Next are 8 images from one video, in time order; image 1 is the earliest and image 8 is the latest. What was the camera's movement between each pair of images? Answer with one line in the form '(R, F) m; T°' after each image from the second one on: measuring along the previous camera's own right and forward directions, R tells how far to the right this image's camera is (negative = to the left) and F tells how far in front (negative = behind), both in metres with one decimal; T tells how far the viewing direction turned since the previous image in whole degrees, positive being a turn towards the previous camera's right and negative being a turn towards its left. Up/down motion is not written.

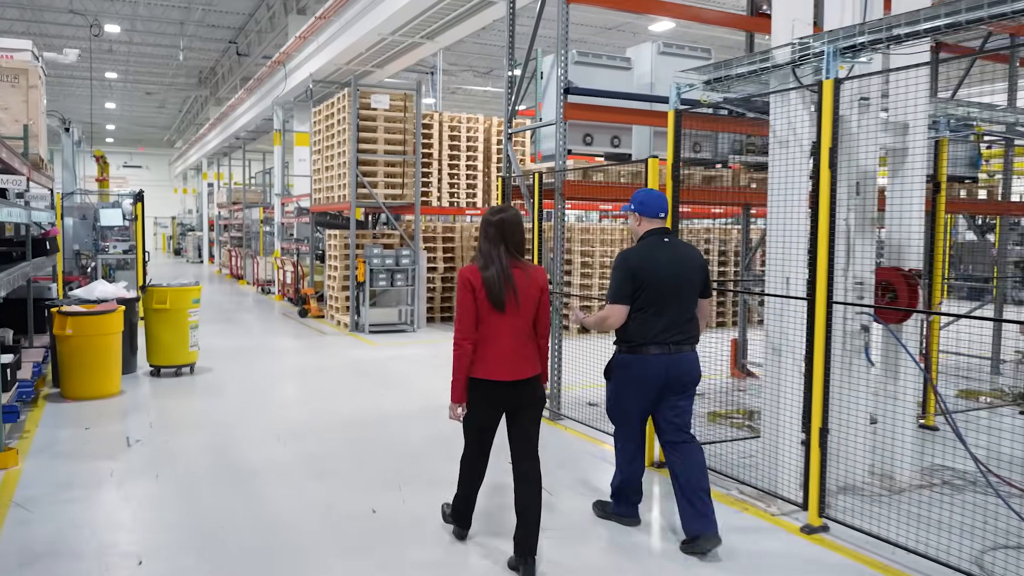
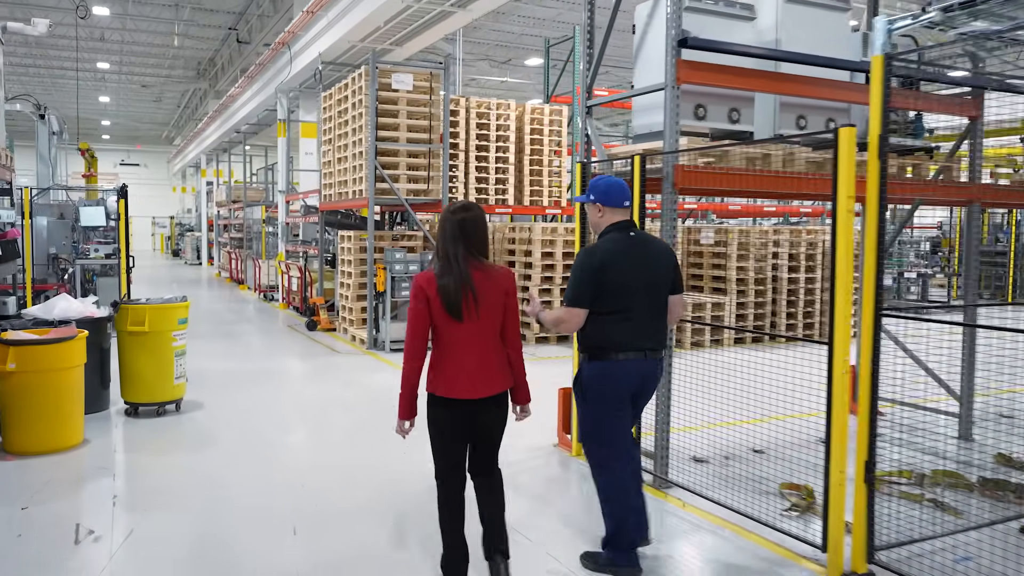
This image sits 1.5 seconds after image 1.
(-0.5, +1.7) m; 0°
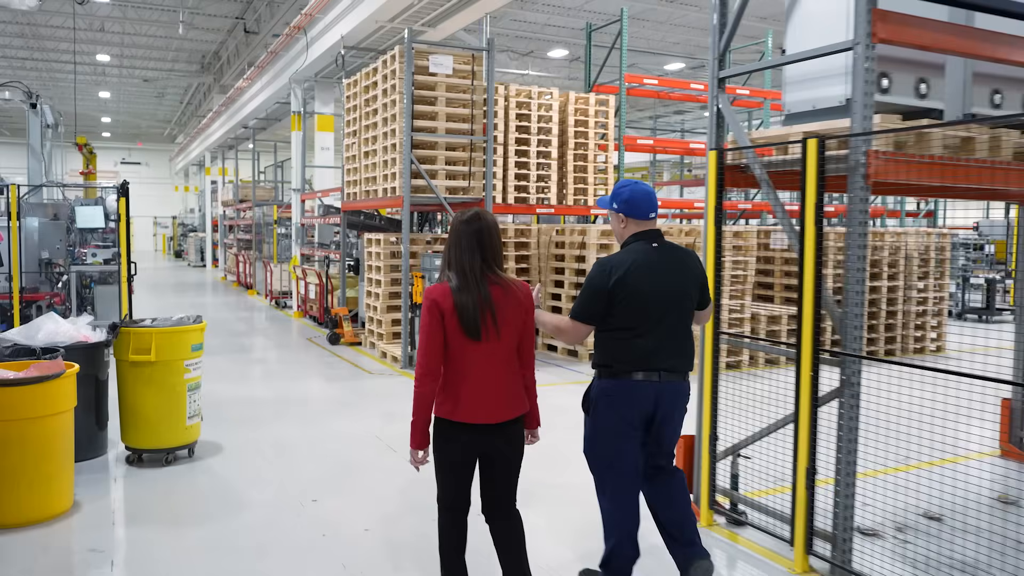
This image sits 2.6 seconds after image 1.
(-0.5, +1.2) m; 0°
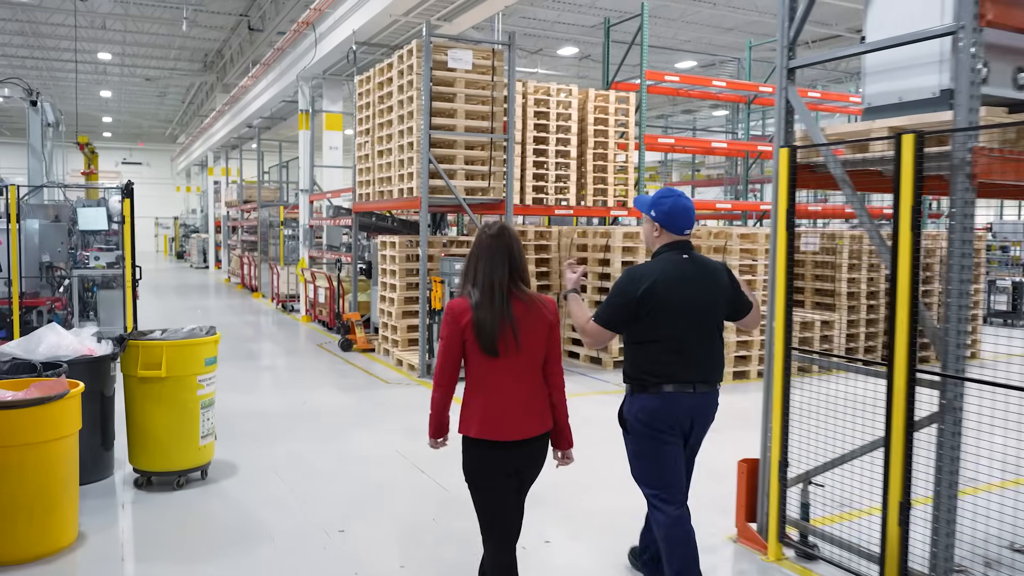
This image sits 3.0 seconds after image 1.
(-0.2, +0.4) m; 0°
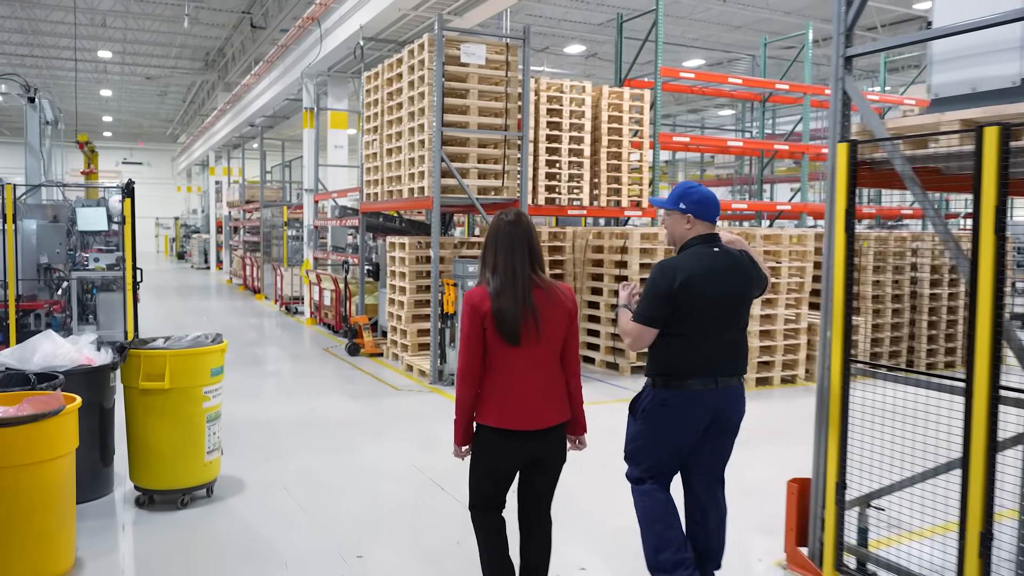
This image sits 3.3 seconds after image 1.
(-0.1, +0.3) m; 0°
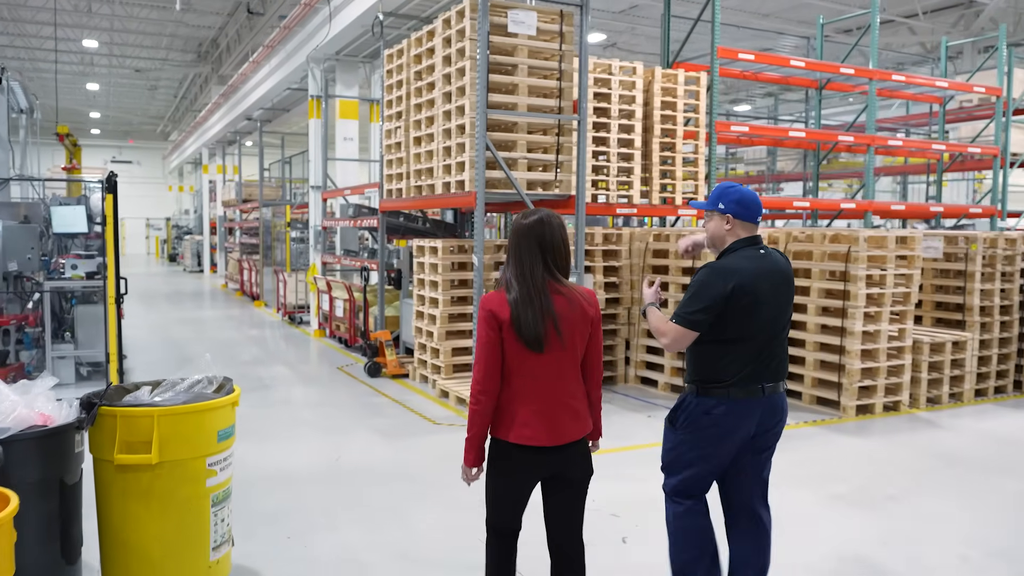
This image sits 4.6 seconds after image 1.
(-0.5, +1.4) m; 0°
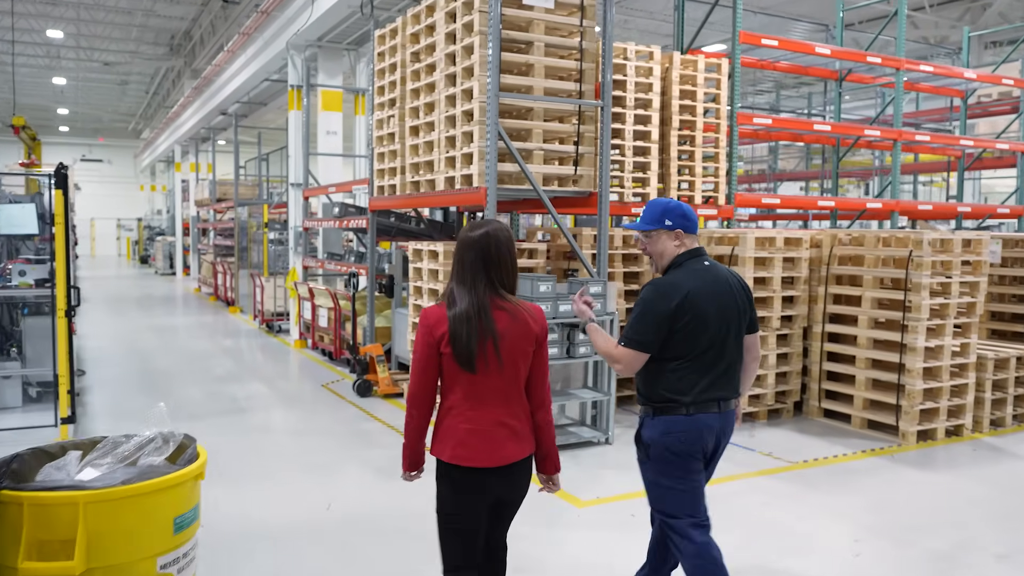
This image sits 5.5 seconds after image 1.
(-0.3, +0.9) m; +1°
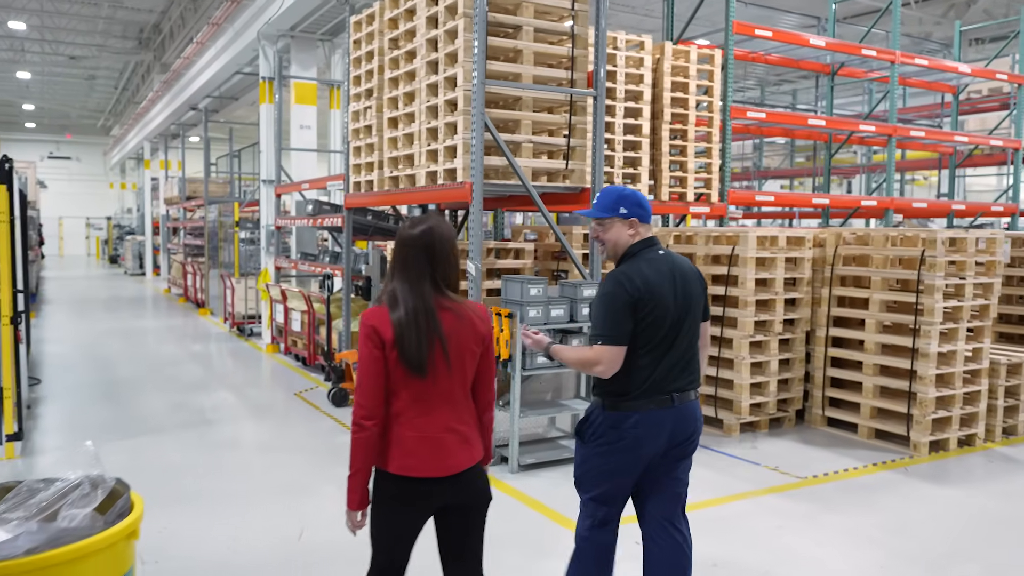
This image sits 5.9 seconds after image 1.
(-0.1, +0.4) m; +1°
